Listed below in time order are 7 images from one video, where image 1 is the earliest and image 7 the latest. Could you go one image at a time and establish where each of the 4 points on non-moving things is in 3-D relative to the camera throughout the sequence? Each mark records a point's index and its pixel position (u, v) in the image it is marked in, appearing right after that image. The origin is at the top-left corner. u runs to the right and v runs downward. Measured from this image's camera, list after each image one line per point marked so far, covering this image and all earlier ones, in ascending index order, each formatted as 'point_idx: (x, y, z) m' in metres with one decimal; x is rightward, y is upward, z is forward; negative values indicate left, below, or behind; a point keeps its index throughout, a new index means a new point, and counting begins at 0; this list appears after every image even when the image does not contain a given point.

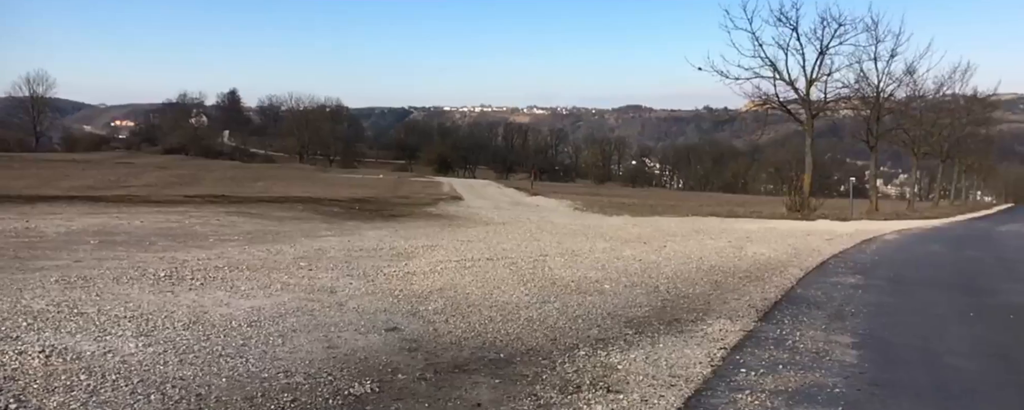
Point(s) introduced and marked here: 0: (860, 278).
0: (+4.3, -0.9, +8.6) m
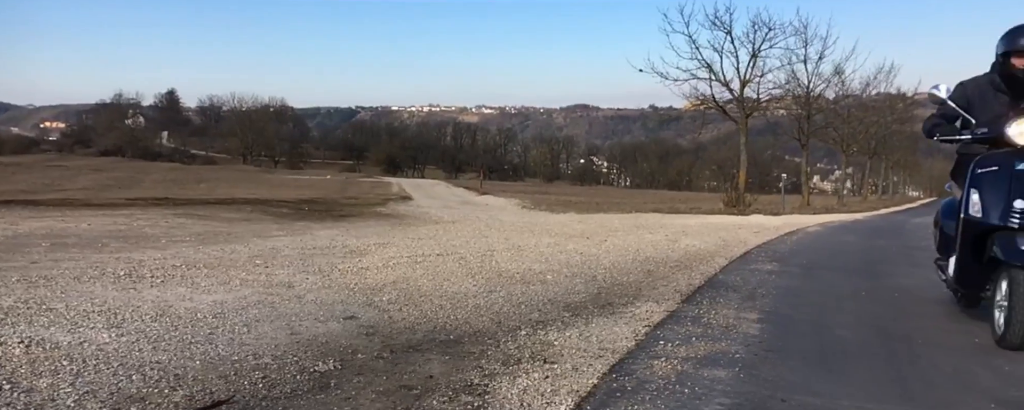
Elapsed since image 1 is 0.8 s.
0: (+3.6, -0.8, +9.5) m
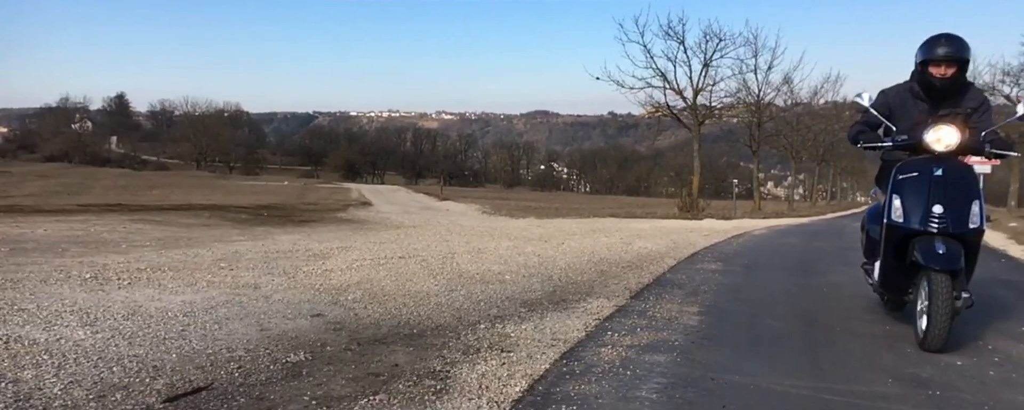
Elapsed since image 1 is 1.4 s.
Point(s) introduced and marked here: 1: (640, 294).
0: (+3.0, -0.9, +10.1) m
1: (+1.4, -1.0, +7.7) m
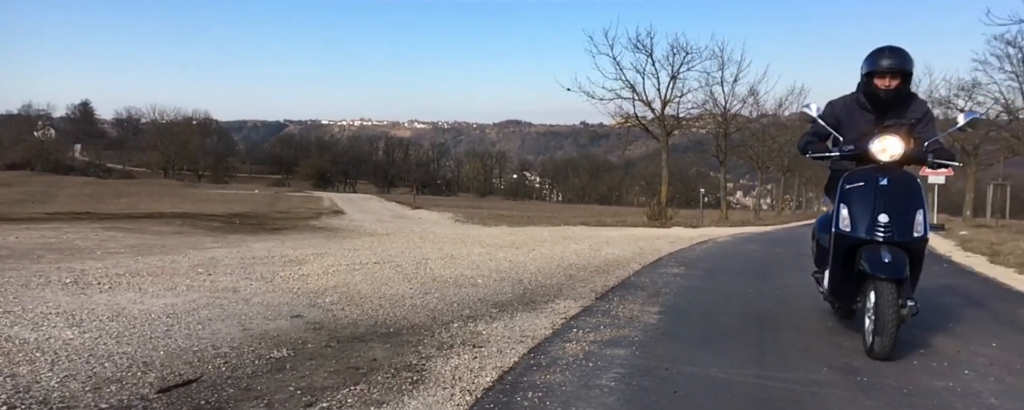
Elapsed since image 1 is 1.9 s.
0: (+2.6, -1.0, +10.6) m
1: (+1.1, -1.1, +8.1) m
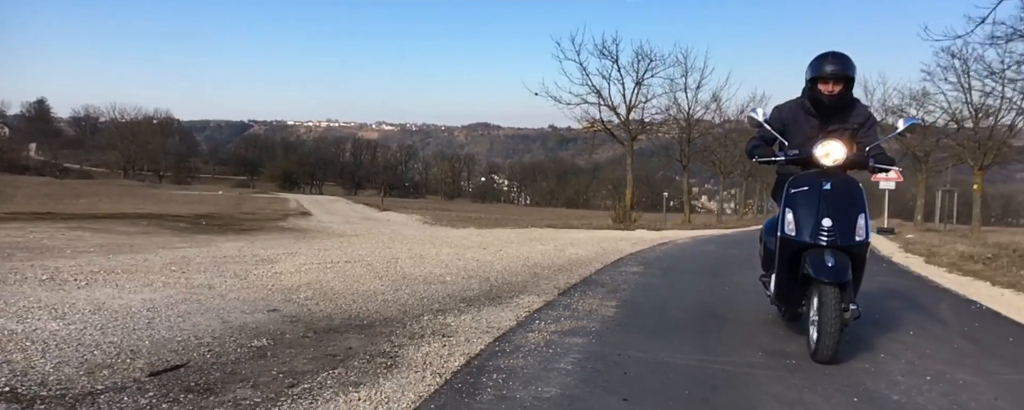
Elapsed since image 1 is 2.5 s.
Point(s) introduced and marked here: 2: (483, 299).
0: (+2.1, -1.0, +11.1) m
1: (+0.7, -1.1, +8.6) m
2: (-0.3, -1.1, +8.1) m
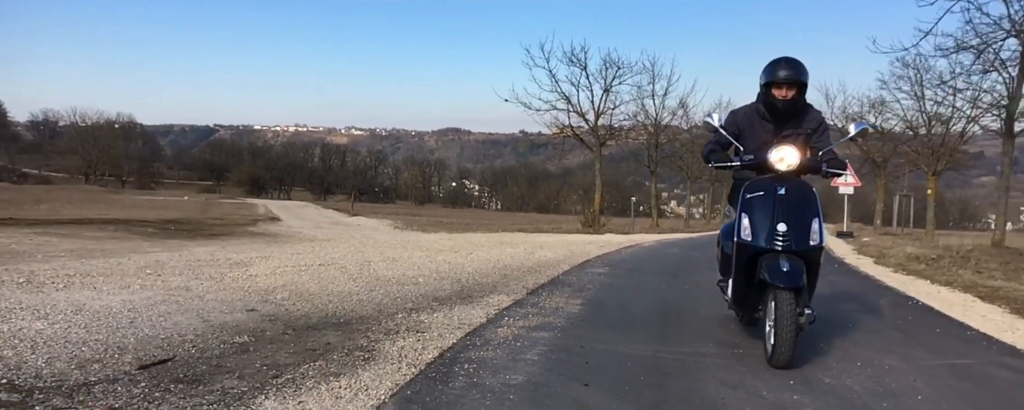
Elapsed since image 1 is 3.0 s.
0: (+1.6, -1.1, +11.6) m
1: (+0.3, -1.1, +9.0) m
2: (-0.7, -1.1, +8.5) m
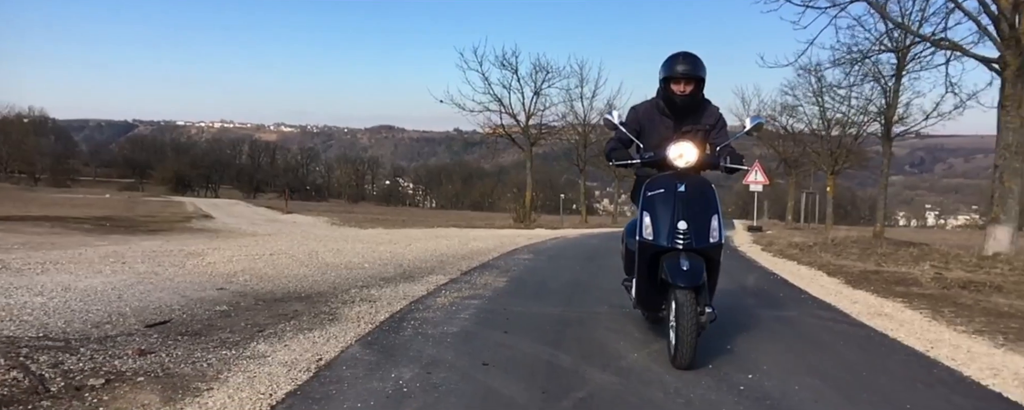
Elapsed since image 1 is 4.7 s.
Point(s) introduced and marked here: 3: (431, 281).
0: (+0.4, -1.0, +13.1) m
1: (-0.7, -1.0, +10.4) m
2: (-1.6, -1.0, +9.8) m
3: (-1.1, -1.0, +9.2) m
